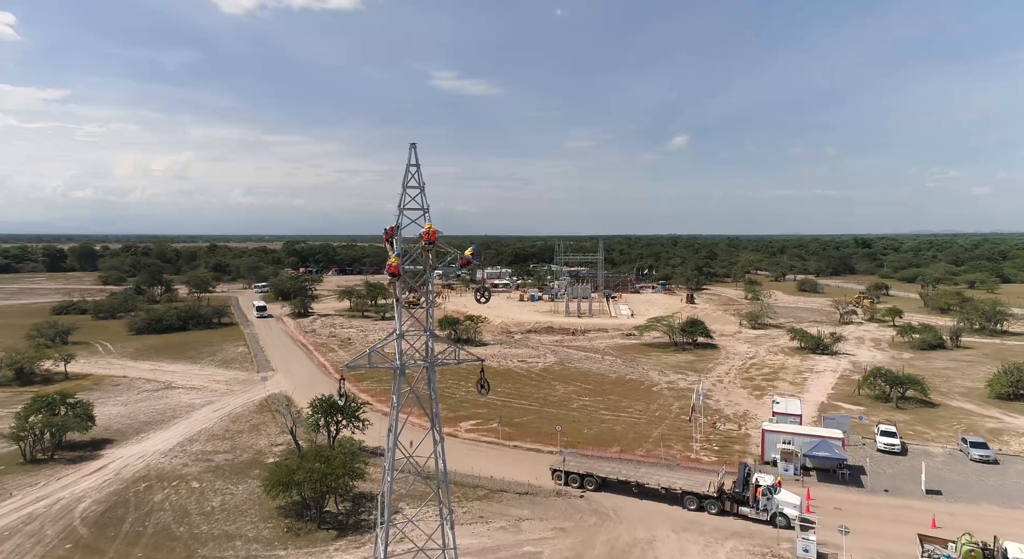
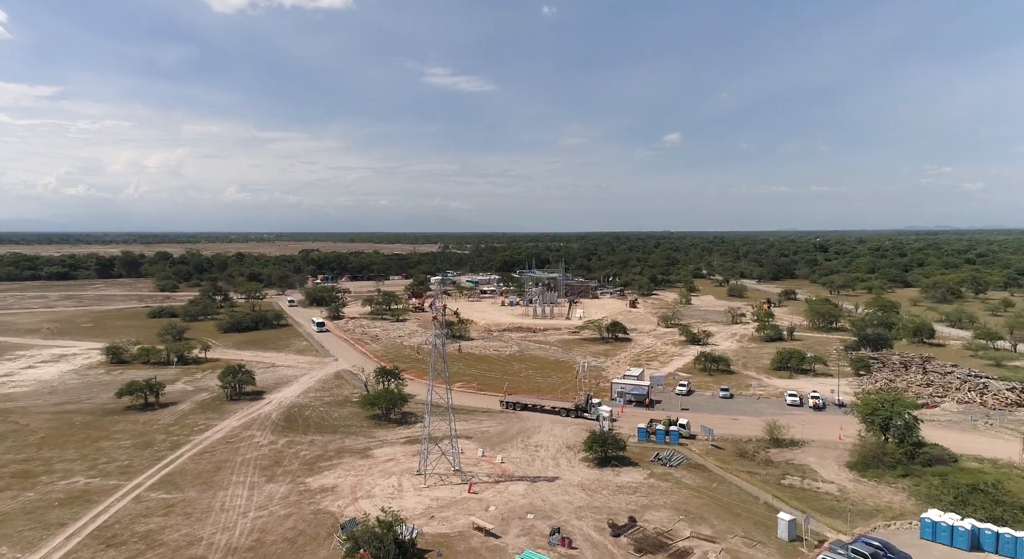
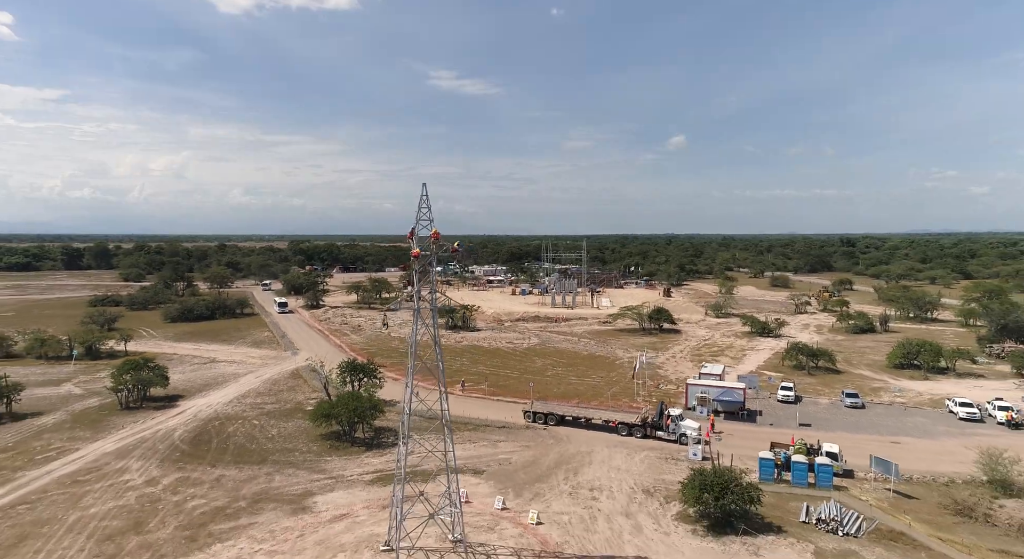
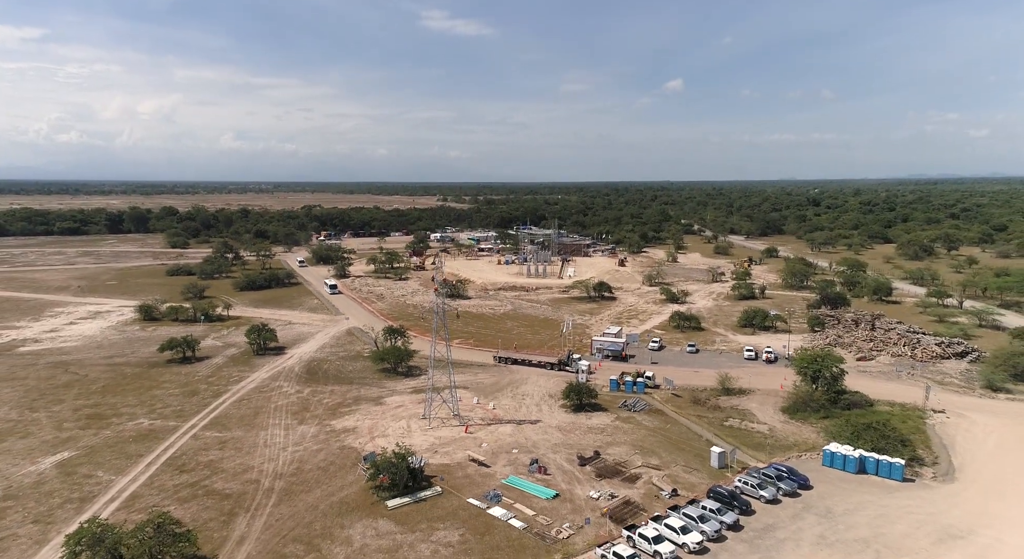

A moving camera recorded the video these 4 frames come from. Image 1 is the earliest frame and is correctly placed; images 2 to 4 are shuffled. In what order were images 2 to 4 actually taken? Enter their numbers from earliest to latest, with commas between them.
3, 2, 4
